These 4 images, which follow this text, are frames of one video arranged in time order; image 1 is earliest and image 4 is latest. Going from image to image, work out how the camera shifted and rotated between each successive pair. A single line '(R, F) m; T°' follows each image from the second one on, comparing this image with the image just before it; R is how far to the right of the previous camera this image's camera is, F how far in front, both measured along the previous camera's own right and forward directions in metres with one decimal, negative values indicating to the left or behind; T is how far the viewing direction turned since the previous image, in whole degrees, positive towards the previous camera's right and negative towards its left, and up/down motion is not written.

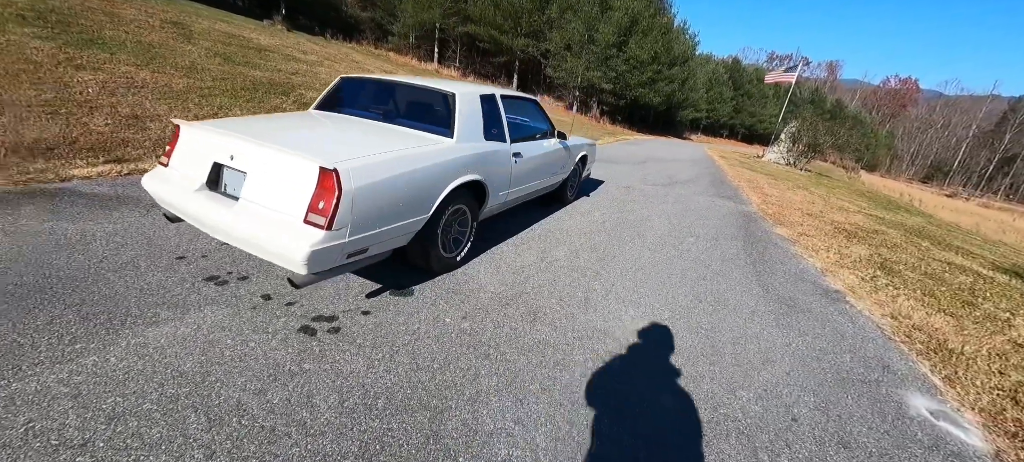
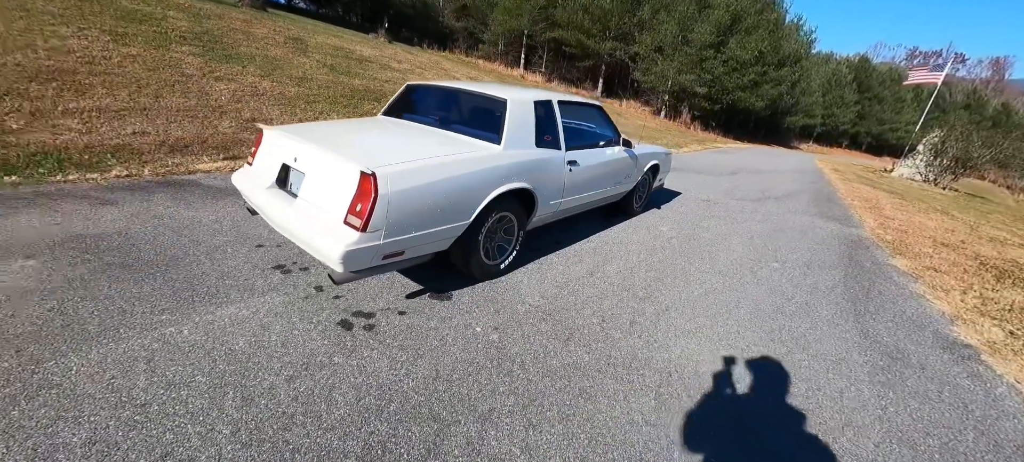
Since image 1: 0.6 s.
(+0.3, +0.1) m; -12°
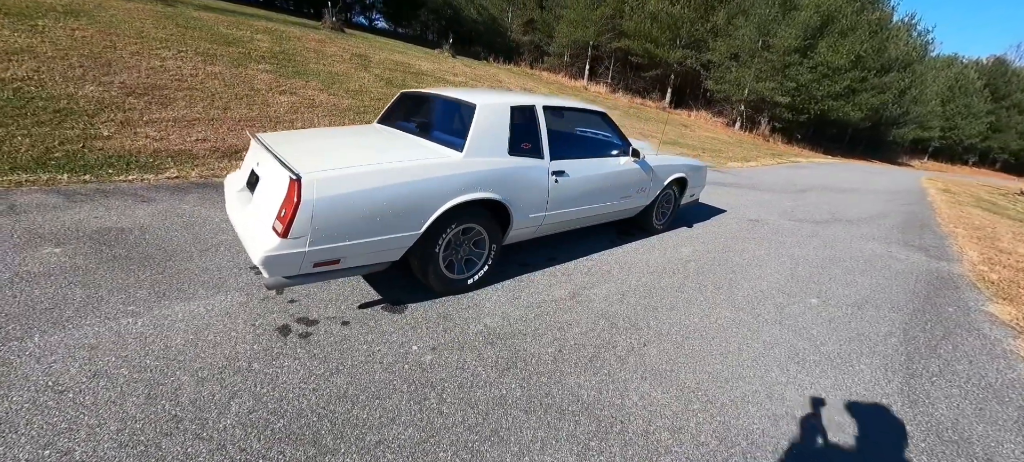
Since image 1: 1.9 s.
(+0.8, +0.3) m; -10°
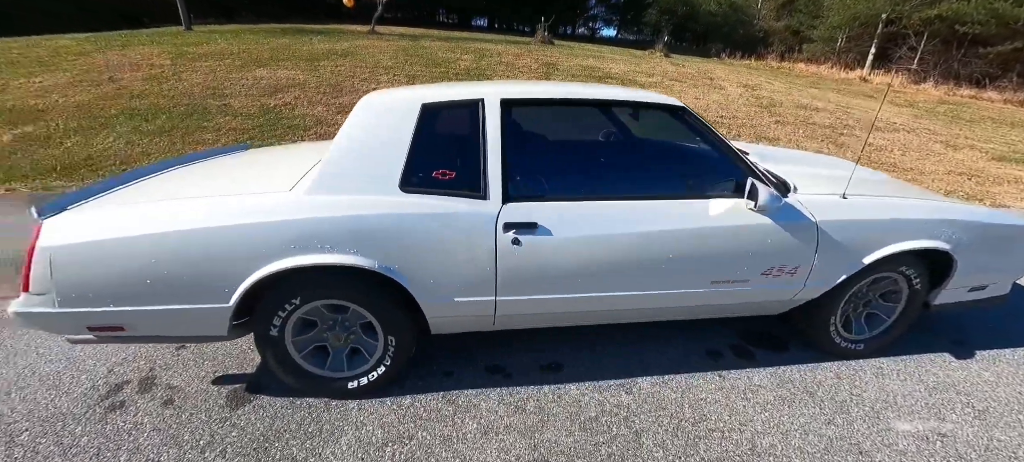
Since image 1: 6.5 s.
(+1.3, +2.0) m; -31°
